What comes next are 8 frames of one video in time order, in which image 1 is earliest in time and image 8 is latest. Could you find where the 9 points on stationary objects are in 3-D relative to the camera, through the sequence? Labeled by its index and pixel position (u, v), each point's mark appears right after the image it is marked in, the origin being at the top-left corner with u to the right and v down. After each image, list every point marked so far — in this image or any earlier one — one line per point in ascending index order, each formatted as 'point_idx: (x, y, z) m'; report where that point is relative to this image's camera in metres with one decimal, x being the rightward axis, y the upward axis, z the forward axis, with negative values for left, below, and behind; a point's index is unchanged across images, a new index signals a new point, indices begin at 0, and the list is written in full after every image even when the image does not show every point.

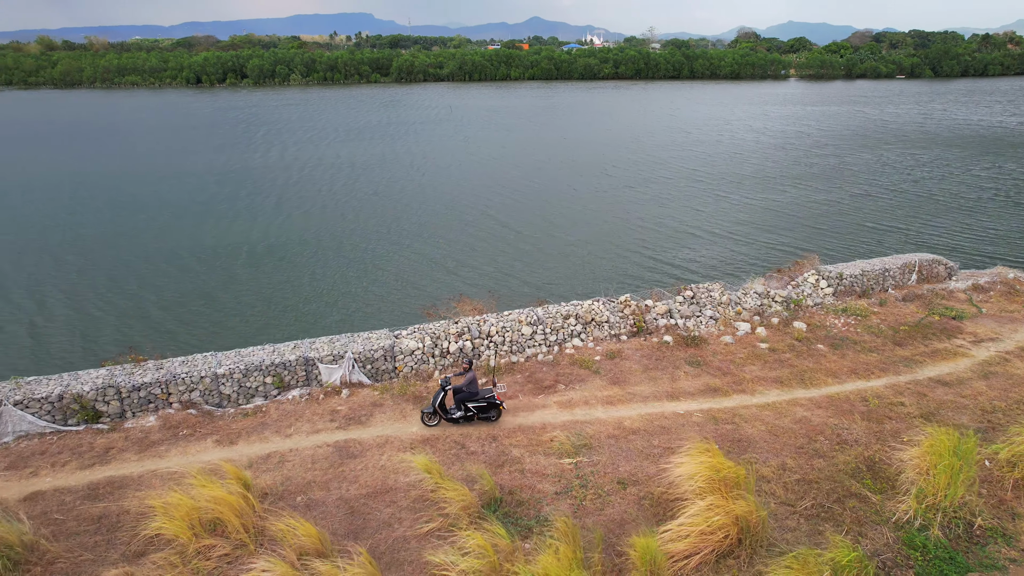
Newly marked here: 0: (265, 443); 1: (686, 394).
0: (-2.8, -1.8, +7.4) m
1: (+2.3, -1.4, +8.4) m
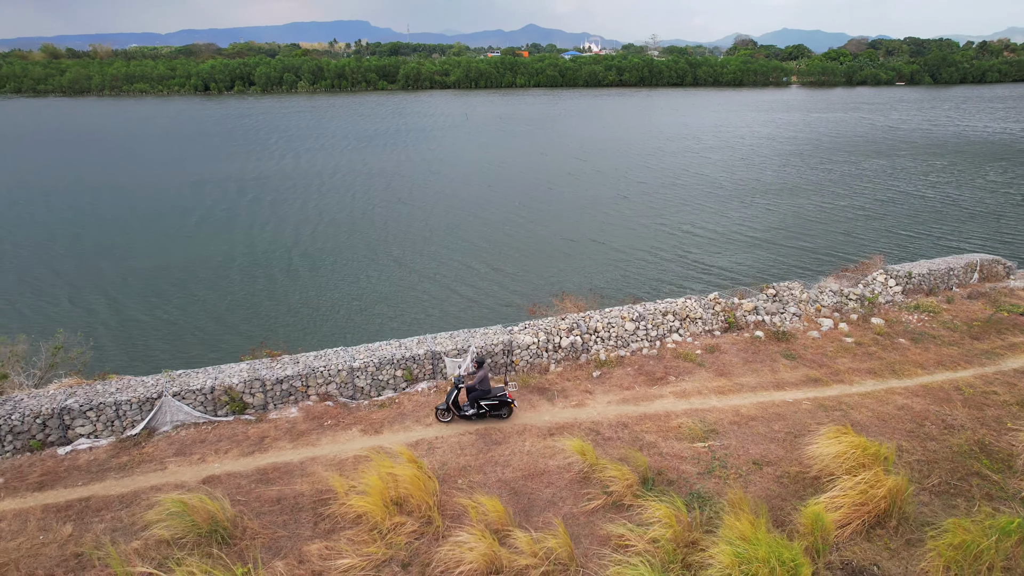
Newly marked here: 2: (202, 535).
0: (-1.2, -1.7, +7.8) m
1: (+3.9, -1.3, +8.9) m
2: (-2.9, -2.3, +6.0) m
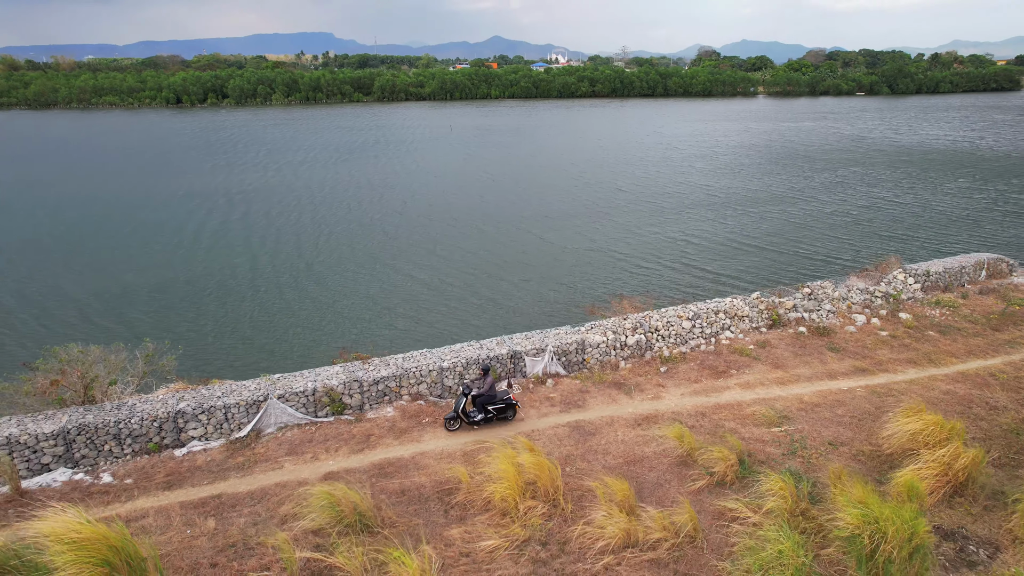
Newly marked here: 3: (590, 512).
0: (0.0, -1.8, +8.3) m
1: (+5.0, -1.3, +9.7) m
2: (-1.6, -2.3, +6.3) m
3: (+0.8, -2.3, +6.5) m
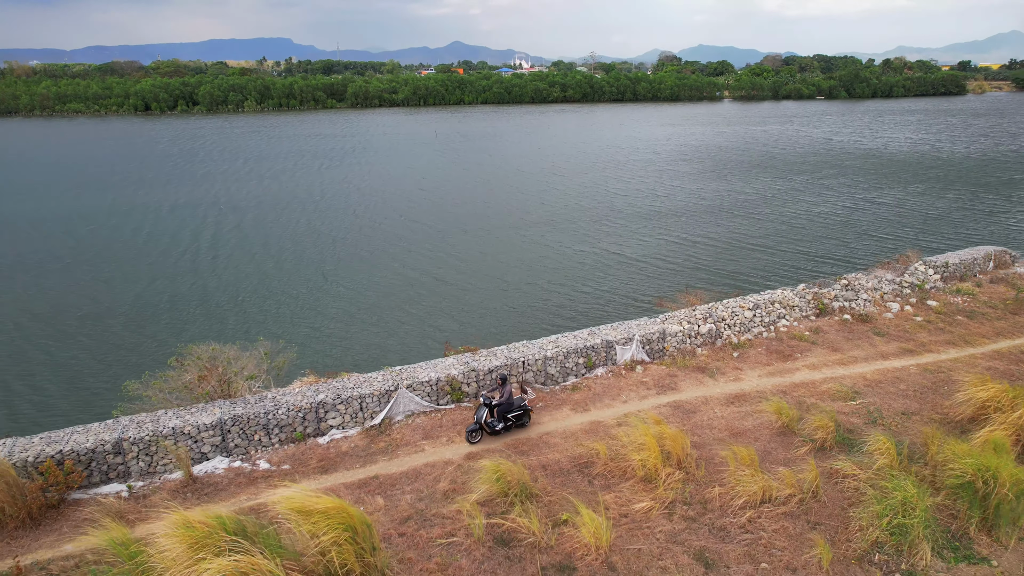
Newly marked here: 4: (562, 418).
0: (+1.5, -1.7, +9.1) m
1: (+6.4, -1.1, +10.7) m
2: (0.0, -2.3, +7.0) m
3: (+2.4, -2.2, +7.4) m
4: (+0.7, -1.8, +8.8) m
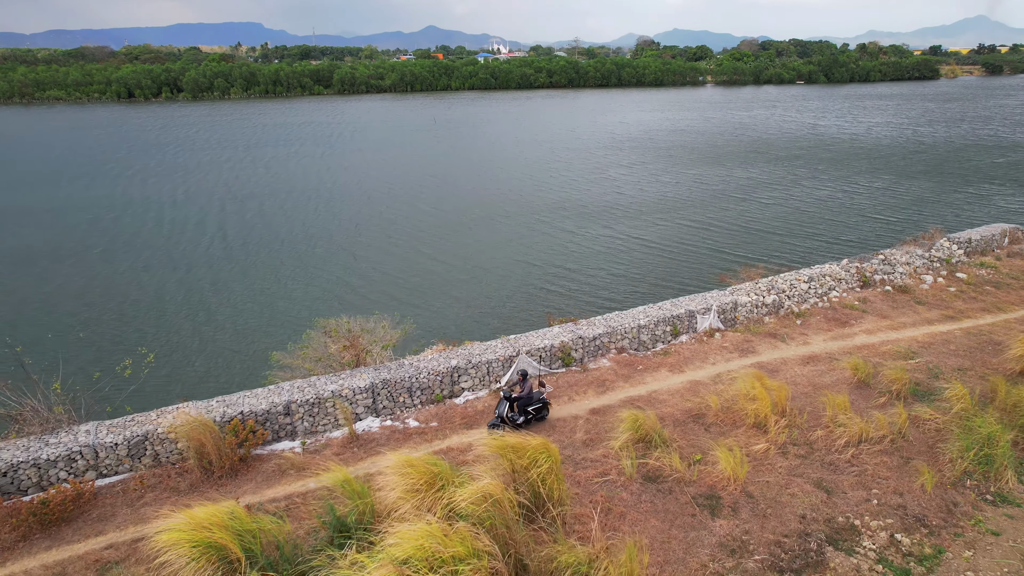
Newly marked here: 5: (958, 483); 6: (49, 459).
0: (+3.1, -1.3, +10.2) m
1: (+7.9, -0.6, +11.9) m
2: (+1.7, -1.9, +8.1) m
3: (+4.1, -1.8, +8.5) m
4: (+2.3, -1.4, +9.9) m
5: (+5.2, -2.3, +7.4) m
6: (-5.2, -1.9, +7.3) m
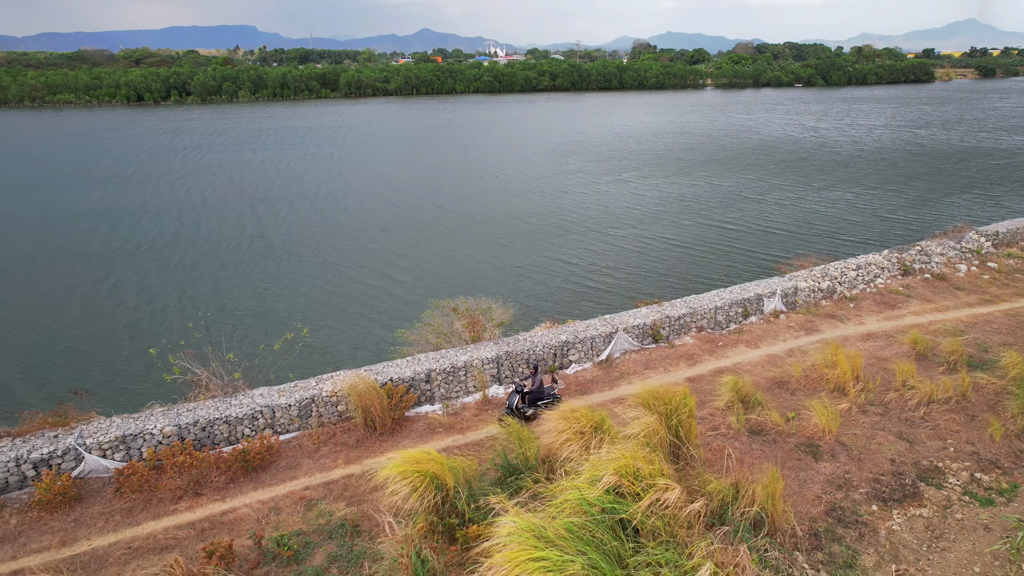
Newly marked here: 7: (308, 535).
0: (+4.7, -1.0, +11.4) m
1: (+9.5, -0.3, +13.2) m
2: (+3.4, -1.6, +9.2) m
3: (+5.7, -1.5, +9.7) m
4: (+3.9, -1.1, +11.0) m
5: (+6.8, -2.0, +8.6) m
6: (-3.6, -1.7, +8.4) m
7: (-2.2, -2.6, +6.8) m
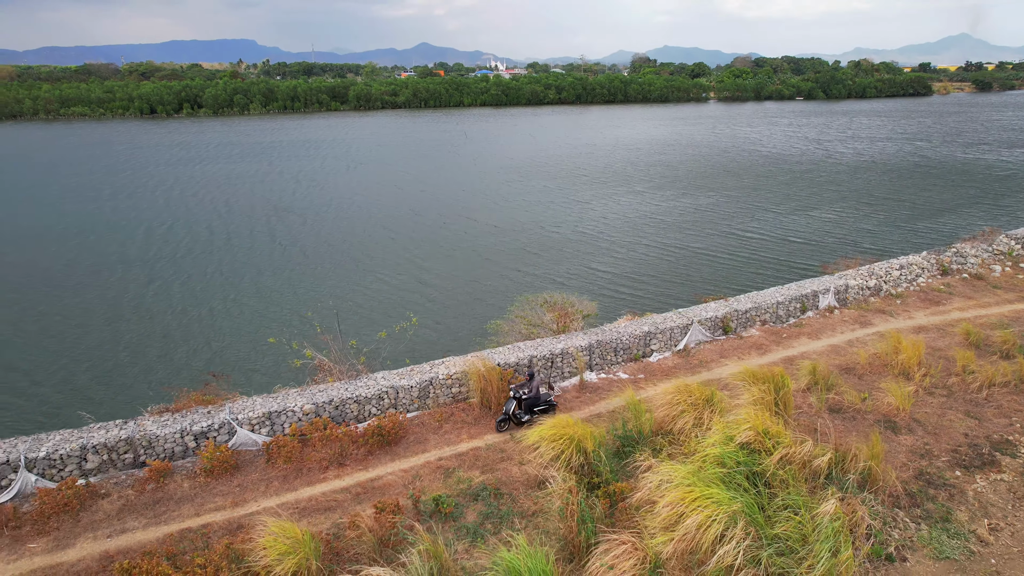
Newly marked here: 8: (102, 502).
0: (+6.2, -0.9, +12.2) m
1: (+11.0, -0.3, +14.0) m
2: (+4.9, -1.5, +10.0) m
3: (+7.2, -1.4, +10.5) m
4: (+5.4, -1.0, +11.9) m
5: (+8.3, -1.8, +9.4) m
6: (-2.1, -1.5, +9.1) m
7: (-0.7, -2.5, +7.6) m
8: (-4.8, -2.5, +7.5) m
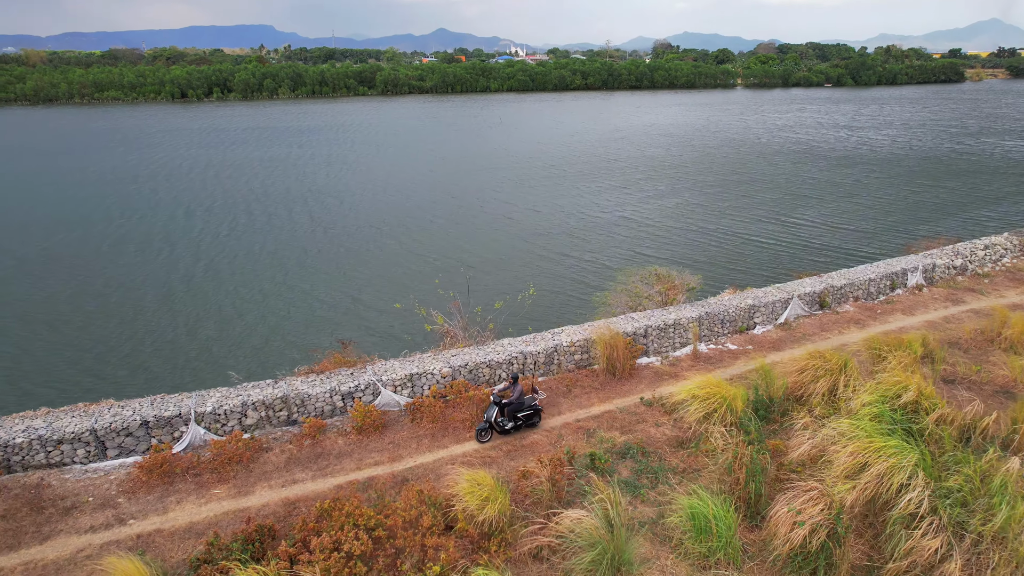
0: (+8.1, -0.5, +12.3) m
1: (+13.0, +0.2, +14.0) m
2: (+6.7, -1.1, +10.2) m
3: (+9.1, -1.0, +10.6) m
4: (+7.3, -0.6, +12.0) m
5: (+10.2, -1.4, +9.5) m
6: (-0.2, -1.1, +9.4) m
7: (+1.1, -2.0, +7.9) m
8: (-3.0, -2.0, +7.9) m
